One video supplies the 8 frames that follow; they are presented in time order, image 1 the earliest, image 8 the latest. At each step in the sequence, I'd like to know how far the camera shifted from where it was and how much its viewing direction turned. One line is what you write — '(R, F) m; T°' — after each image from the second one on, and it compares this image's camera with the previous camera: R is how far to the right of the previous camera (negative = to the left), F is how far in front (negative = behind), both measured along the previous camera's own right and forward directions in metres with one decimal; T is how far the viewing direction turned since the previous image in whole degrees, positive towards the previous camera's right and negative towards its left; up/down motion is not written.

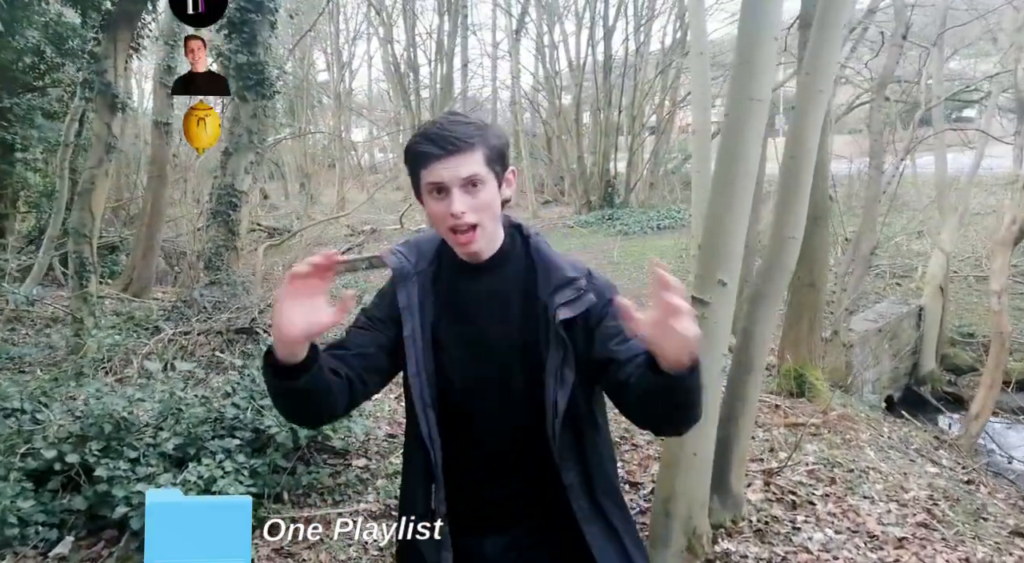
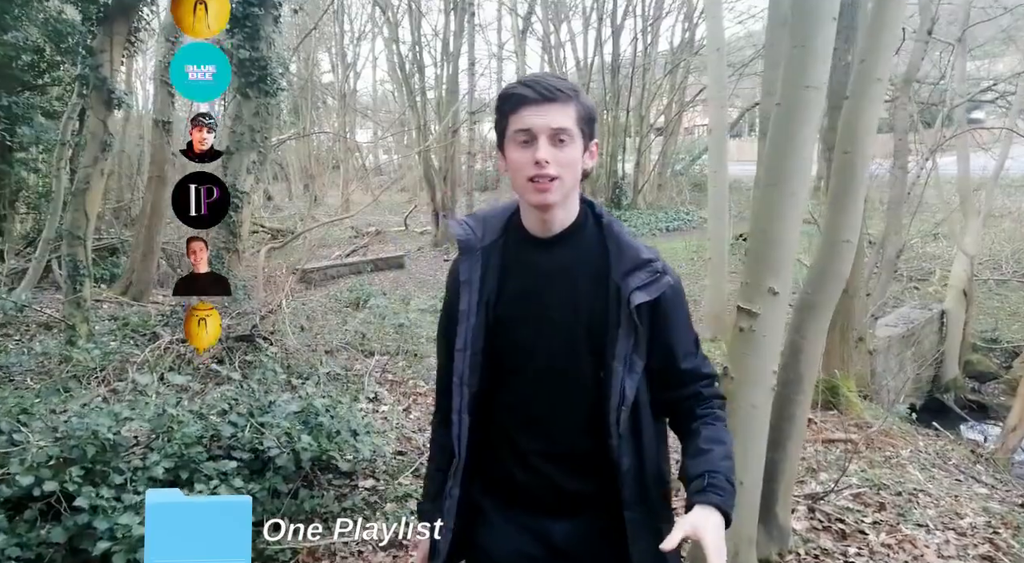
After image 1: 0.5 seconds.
(-0.1, +0.3) m; 0°
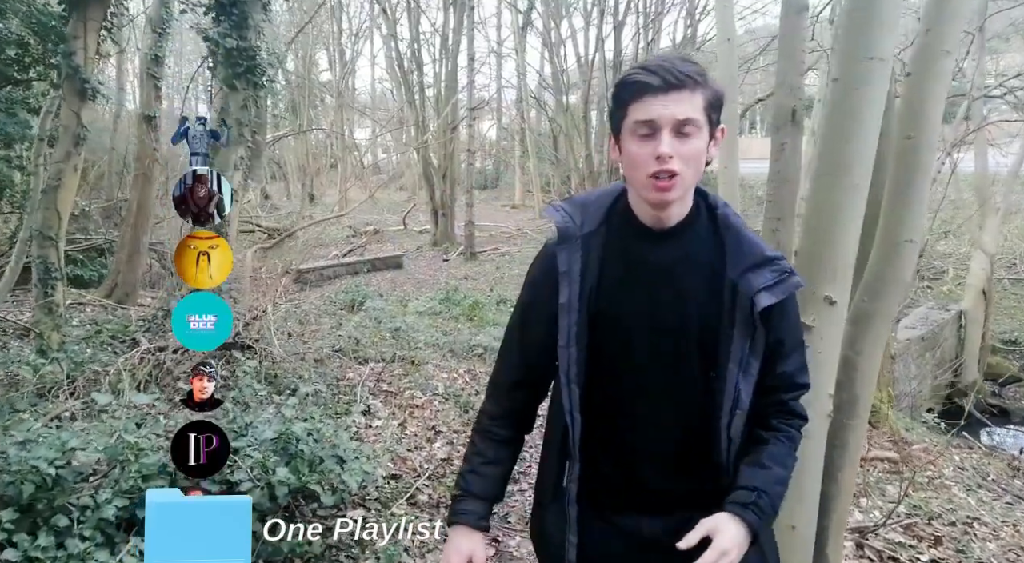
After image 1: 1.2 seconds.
(0.0, +0.4) m; 0°
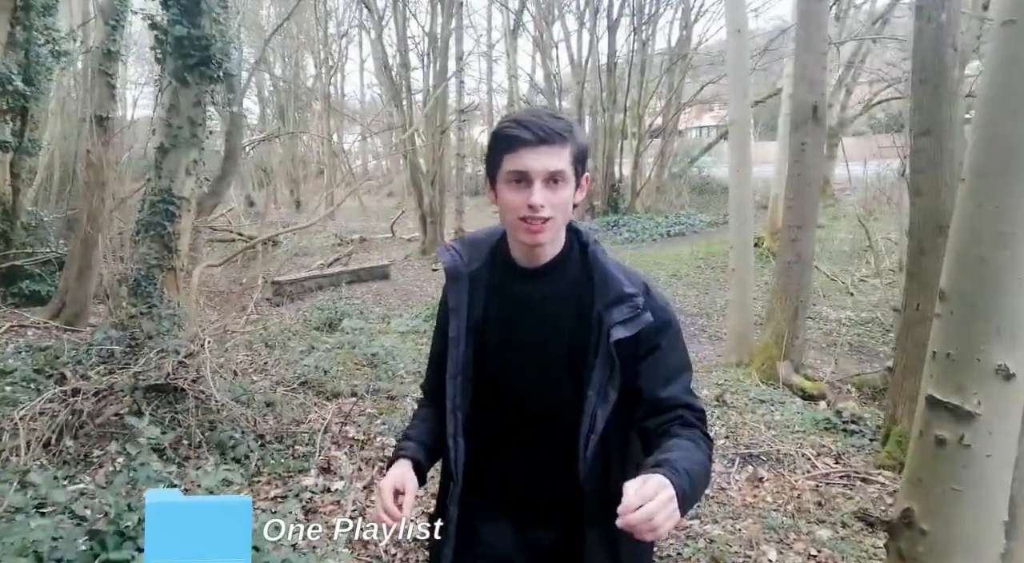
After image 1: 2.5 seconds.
(0.0, +0.8) m; +1°
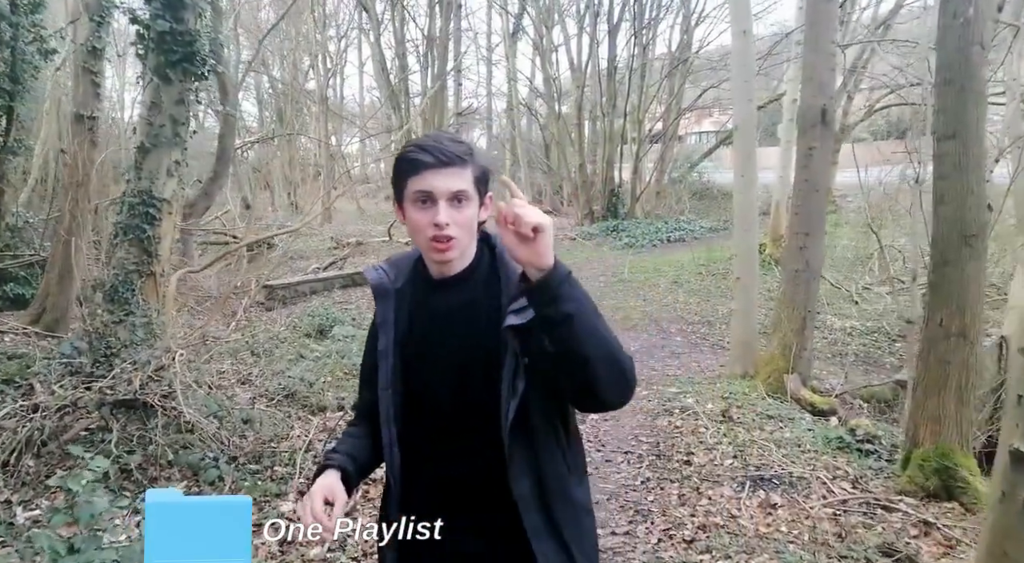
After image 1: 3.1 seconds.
(0.0, +0.3) m; 0°
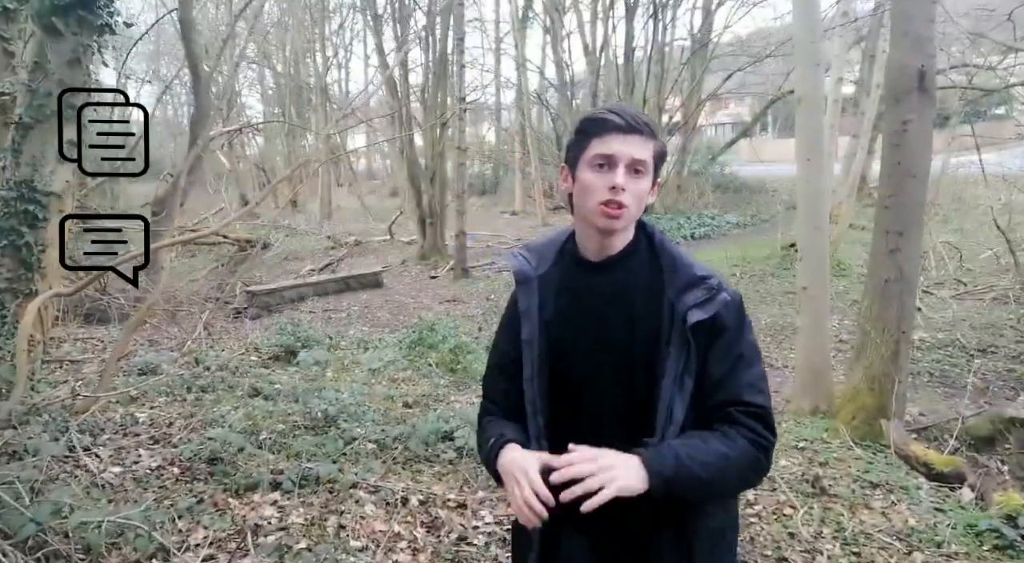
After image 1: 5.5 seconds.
(0.0, +1.6) m; -1°
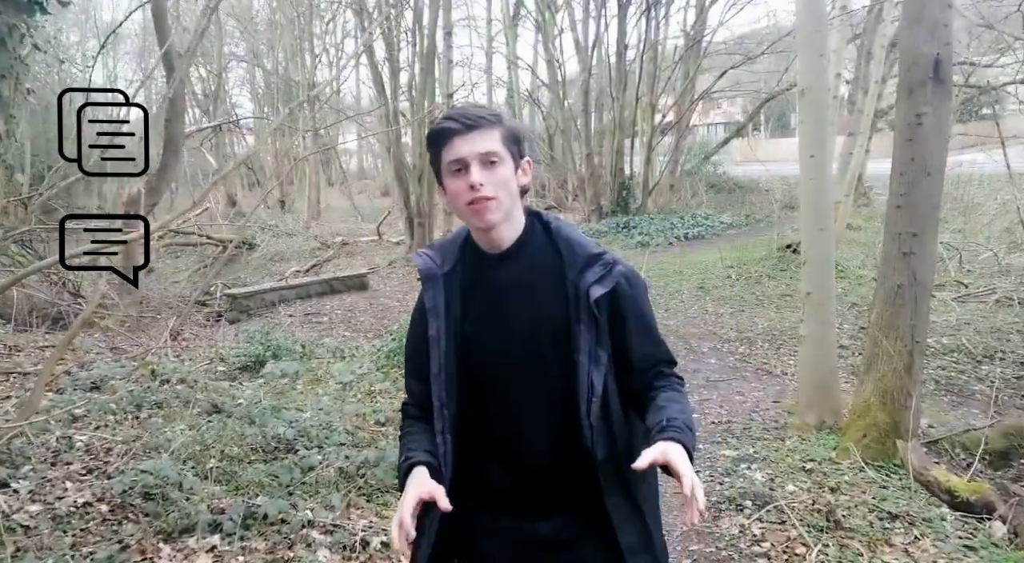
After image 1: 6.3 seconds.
(+0.1, +0.5) m; +1°
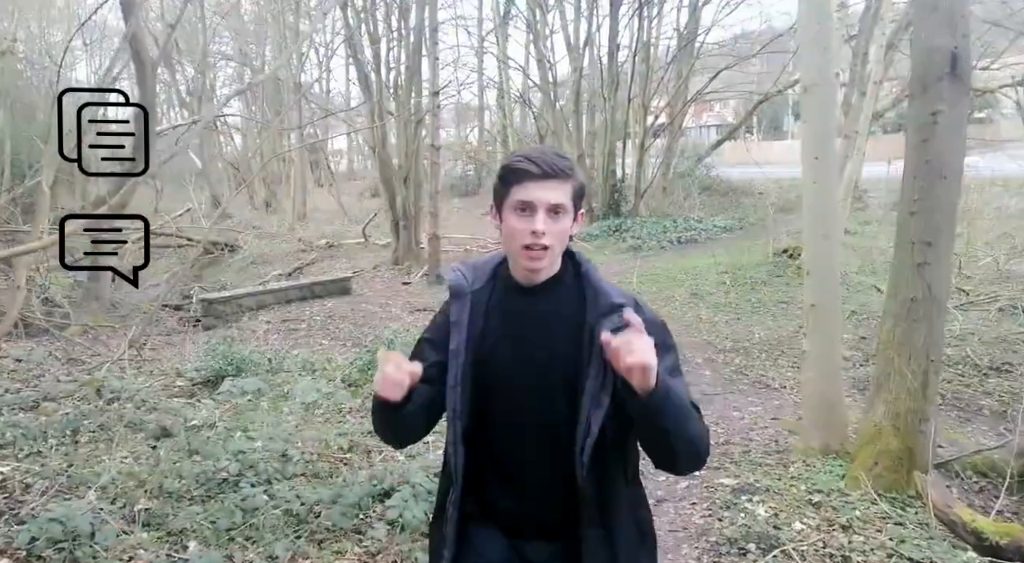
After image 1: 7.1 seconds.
(+0.1, +0.5) m; +1°
